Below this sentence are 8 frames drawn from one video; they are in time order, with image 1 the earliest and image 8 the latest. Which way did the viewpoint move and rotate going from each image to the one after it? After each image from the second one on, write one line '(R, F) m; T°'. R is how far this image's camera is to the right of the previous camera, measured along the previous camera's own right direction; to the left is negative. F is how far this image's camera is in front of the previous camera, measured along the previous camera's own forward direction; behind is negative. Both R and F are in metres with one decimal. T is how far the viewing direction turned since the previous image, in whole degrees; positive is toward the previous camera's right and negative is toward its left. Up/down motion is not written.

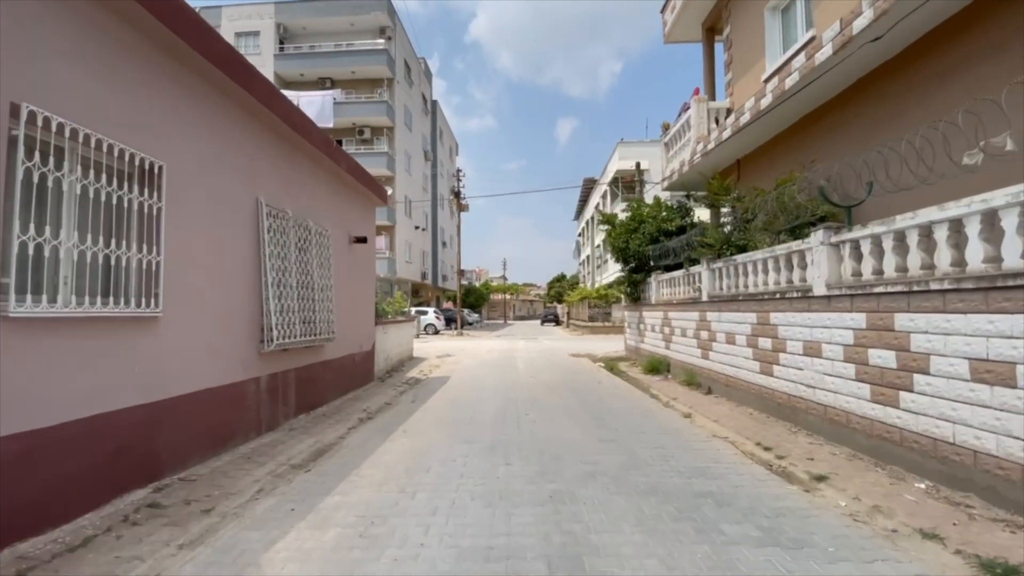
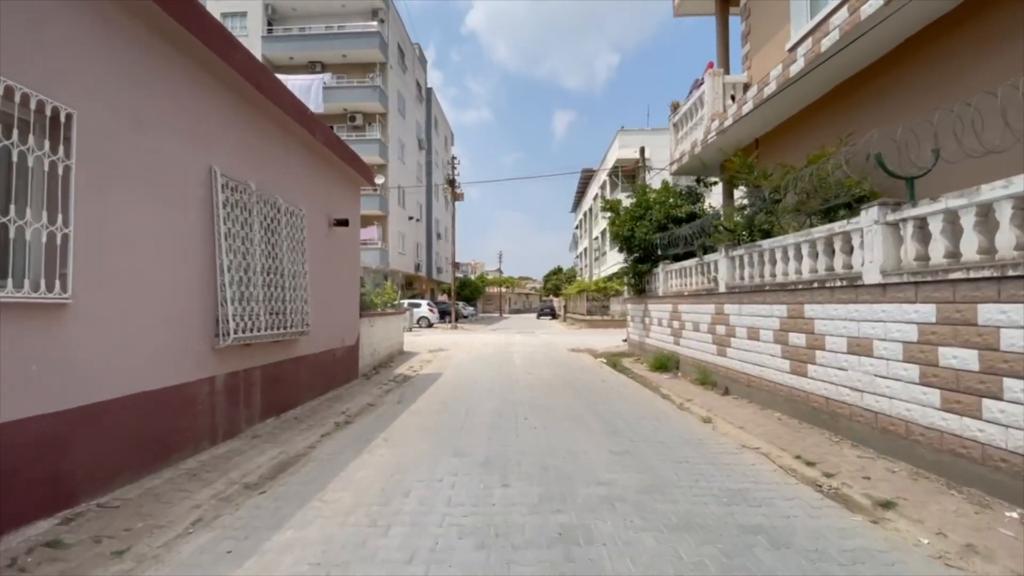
(0.0, +1.1) m; 0°
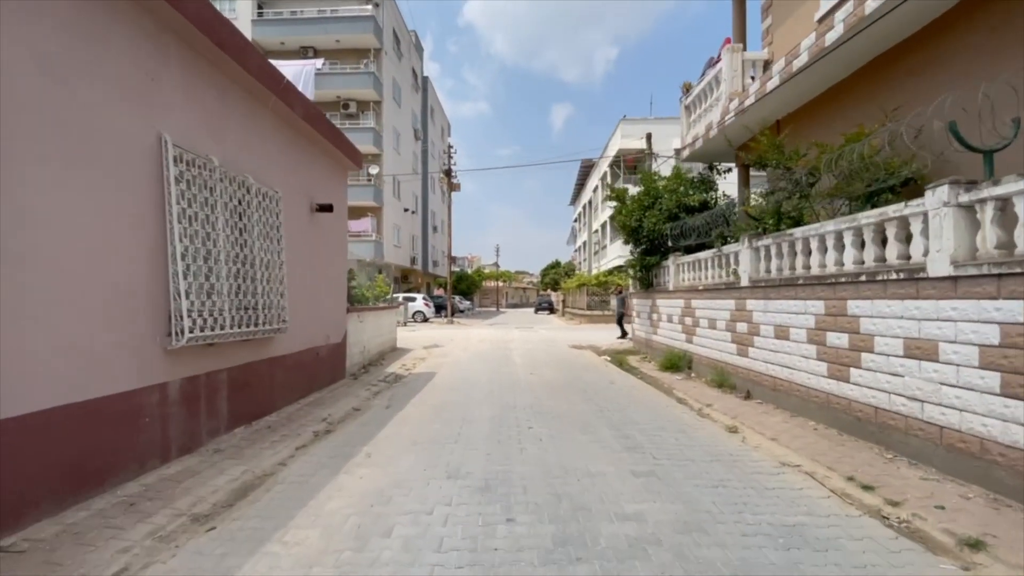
(-0.1, +1.0) m; 0°
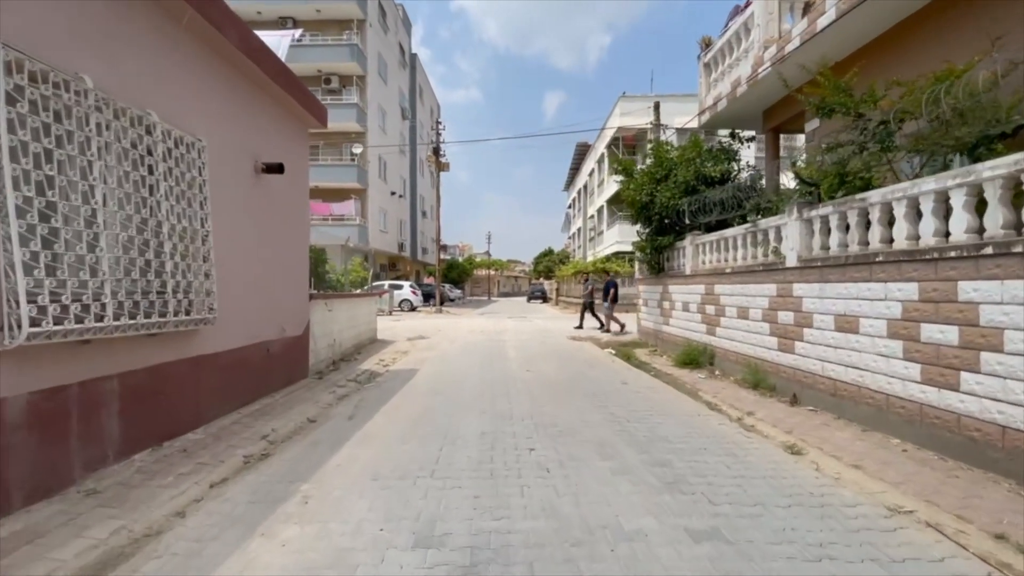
(-0.1, +1.8) m; +1°
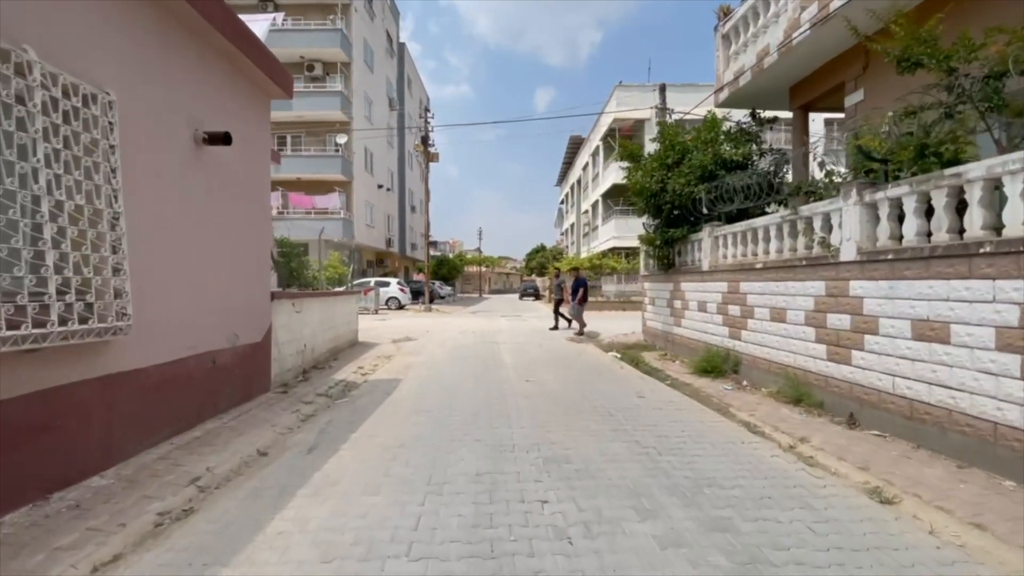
(-0.1, +1.4) m; +1°
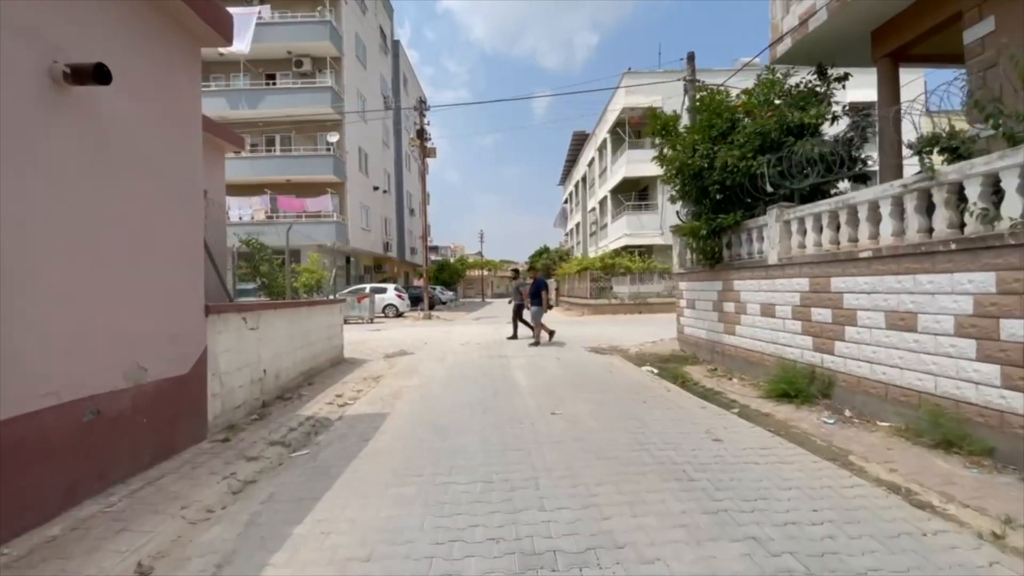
(-0.2, +2.1) m; 0°
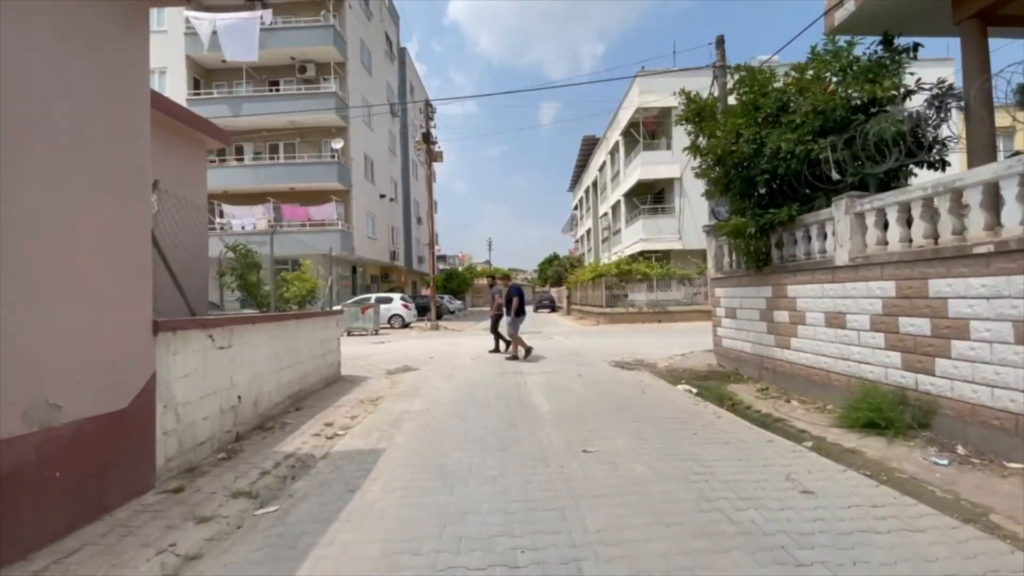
(-0.1, +1.2) m; -1°
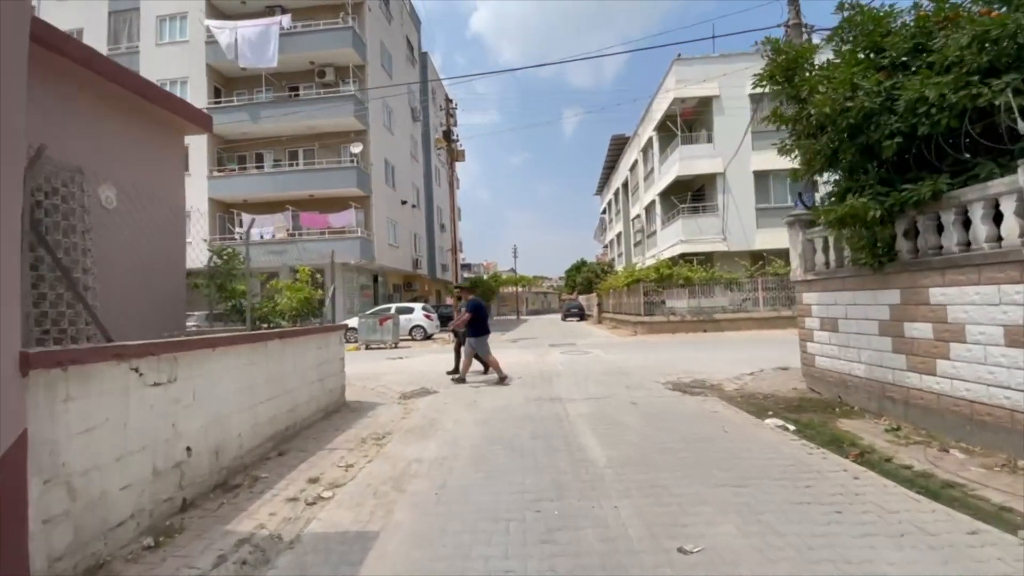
(-0.2, +1.9) m; -3°
